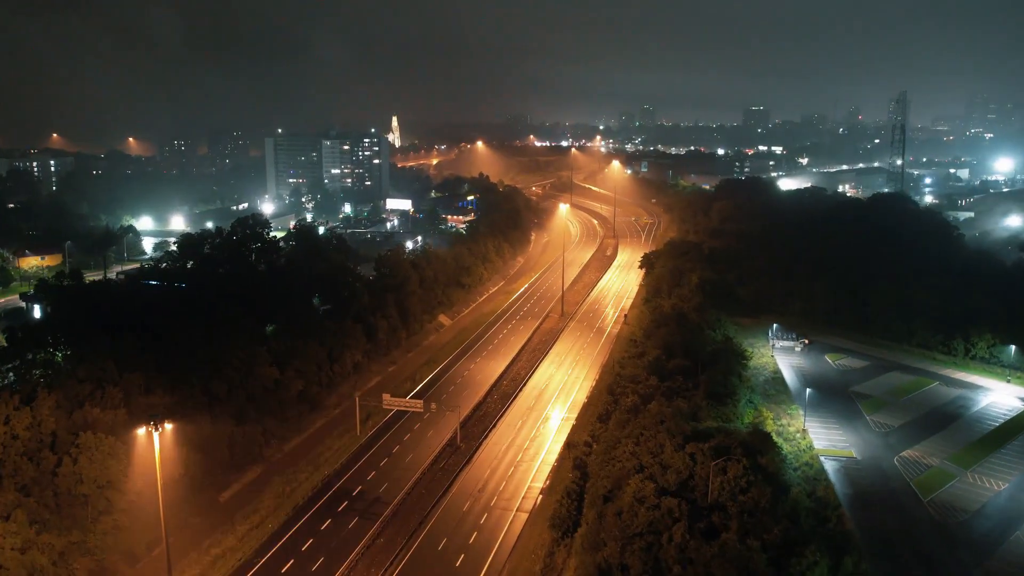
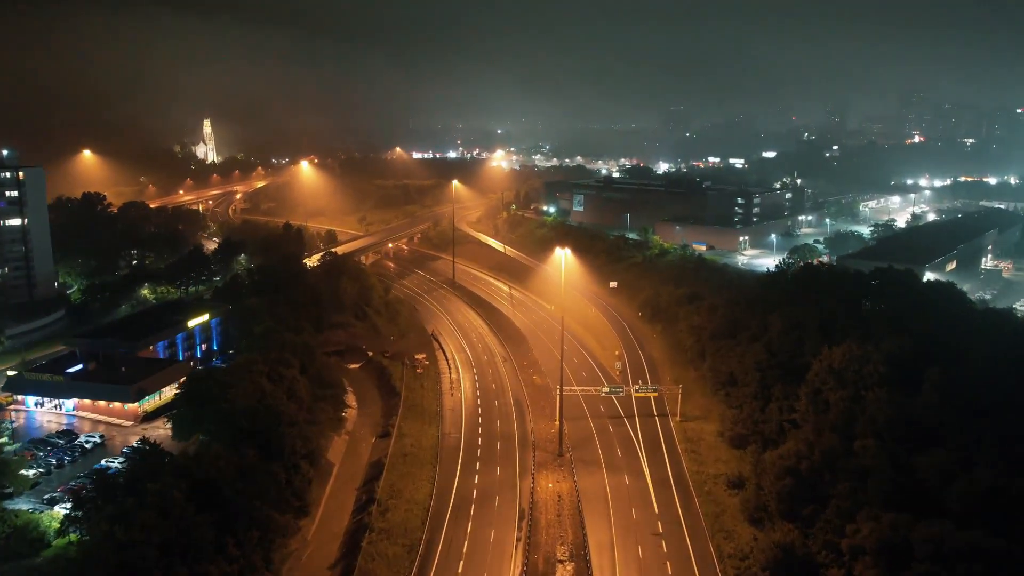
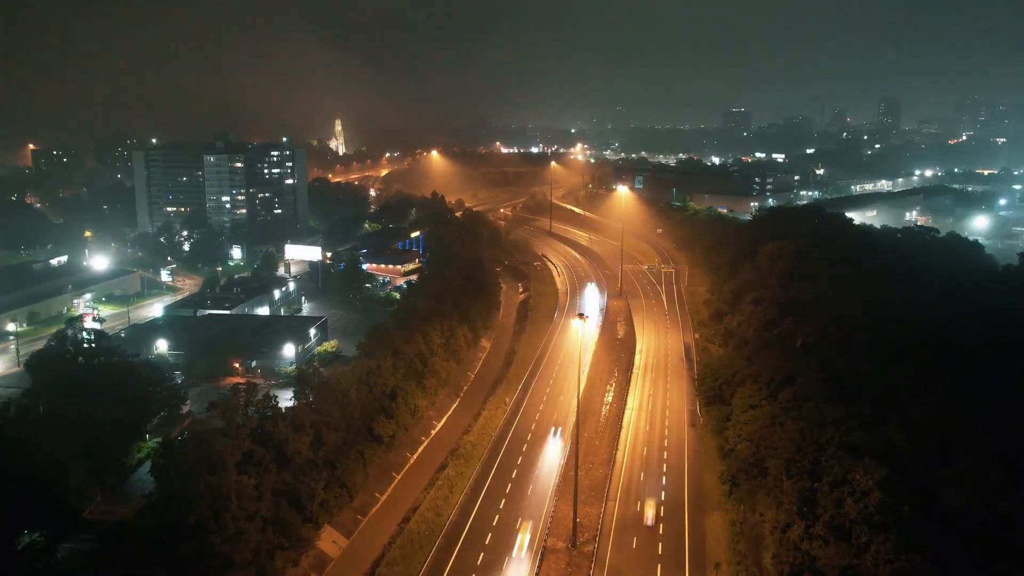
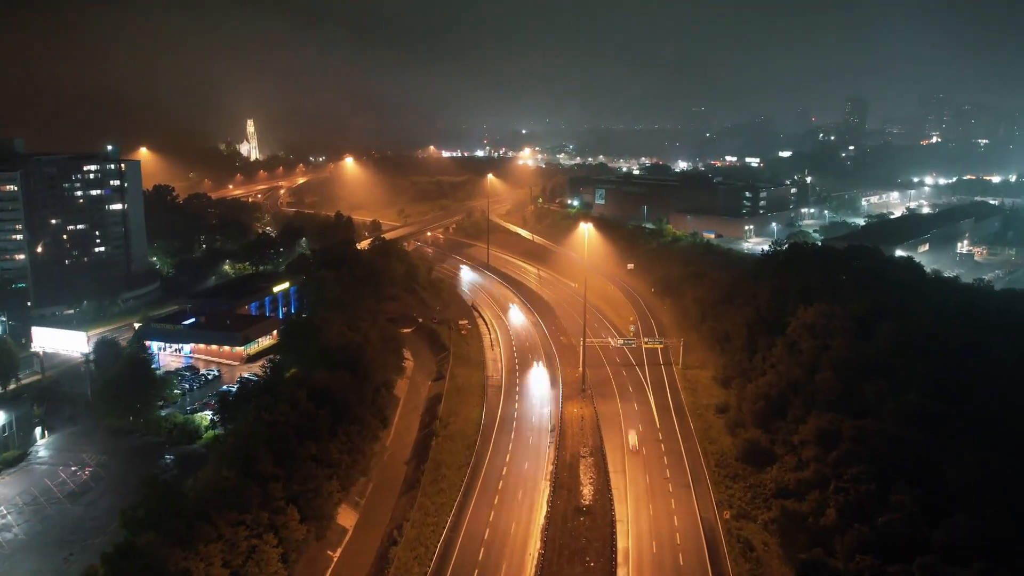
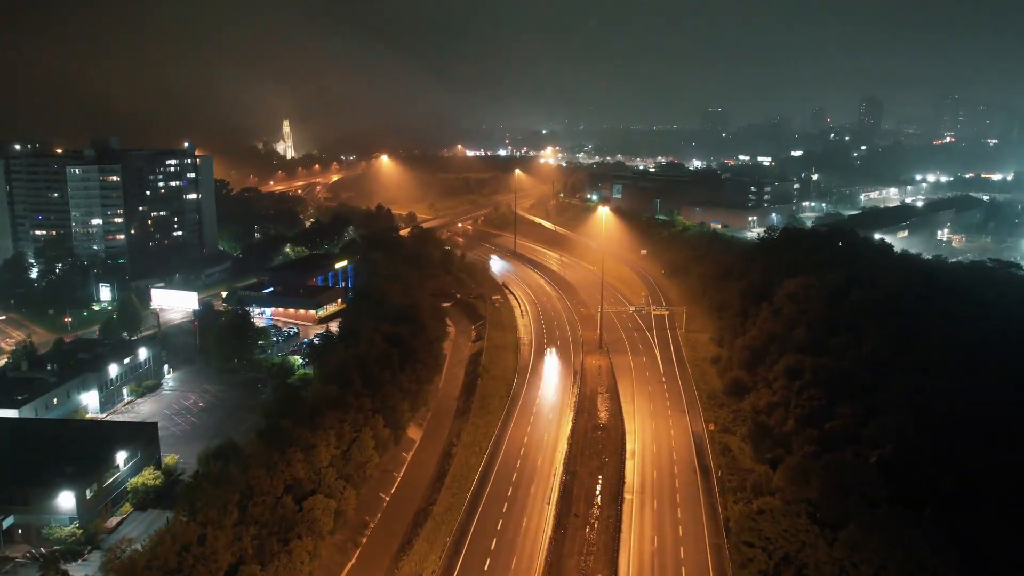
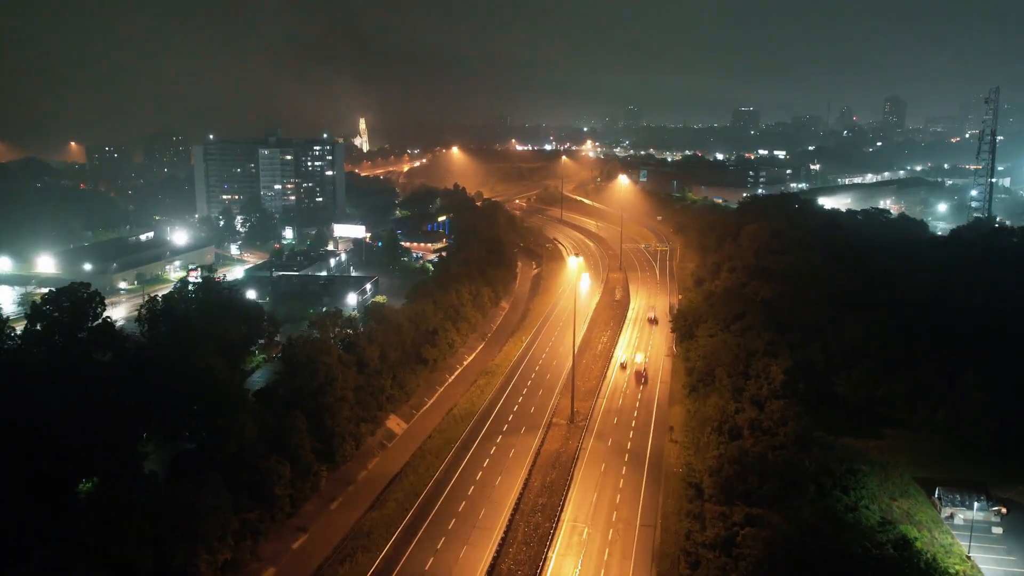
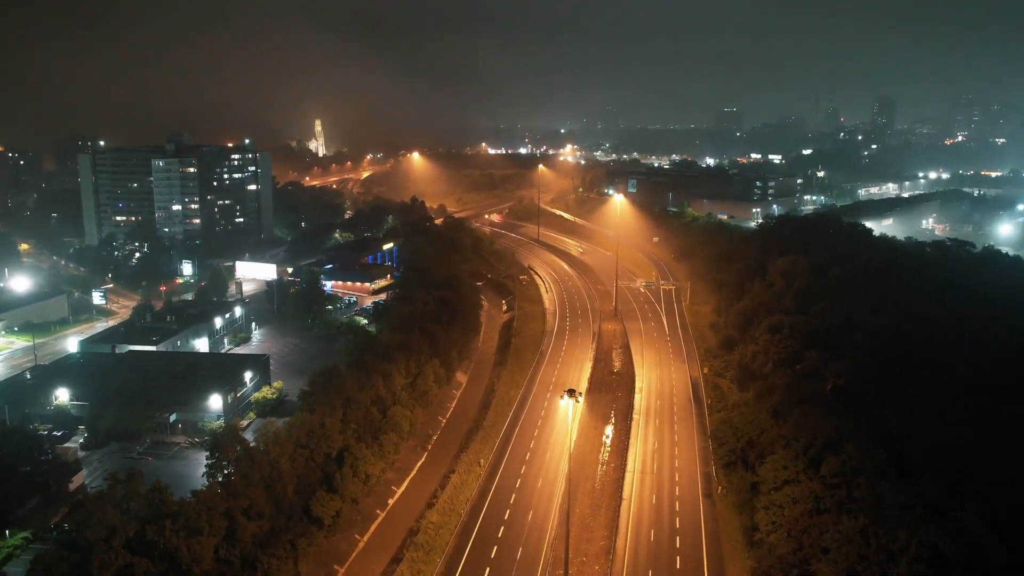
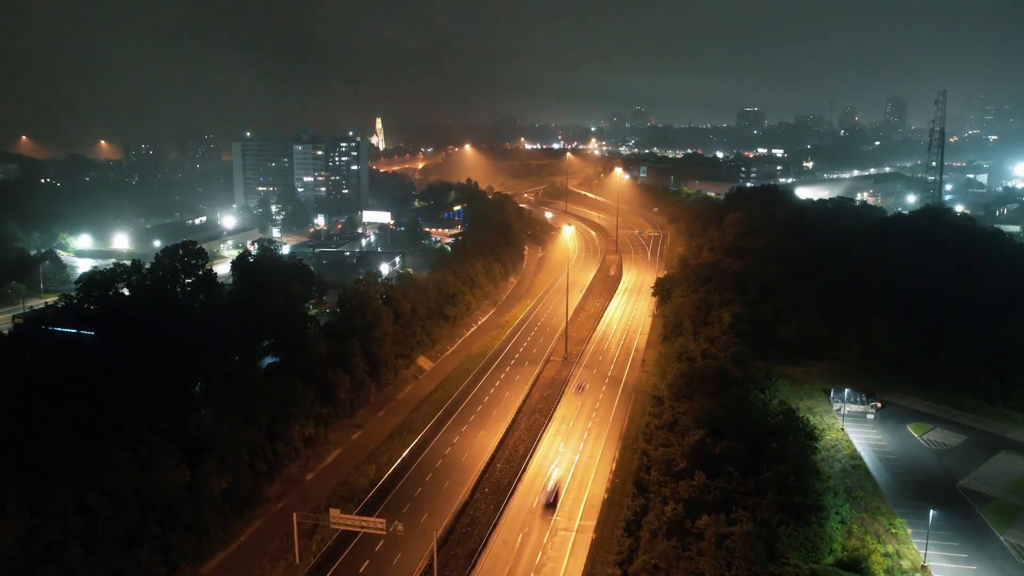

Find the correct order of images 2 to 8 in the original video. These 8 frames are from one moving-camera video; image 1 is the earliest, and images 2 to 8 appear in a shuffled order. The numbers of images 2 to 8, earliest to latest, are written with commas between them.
8, 6, 3, 7, 5, 4, 2
